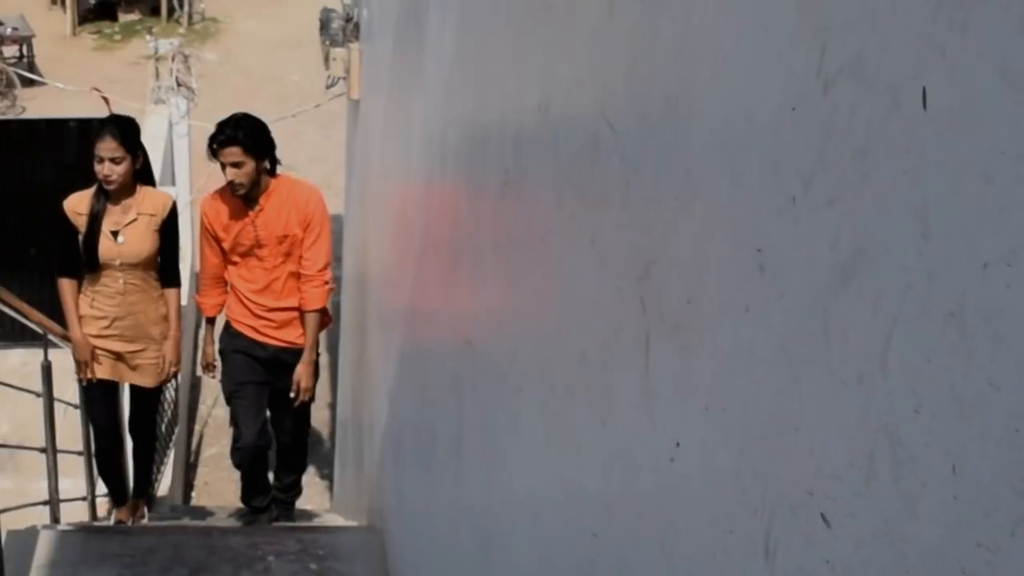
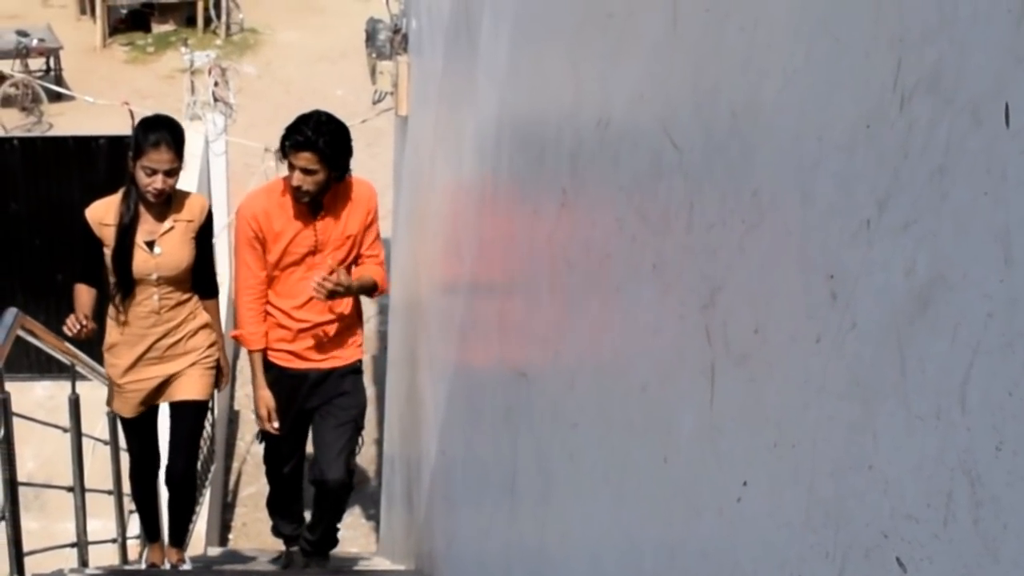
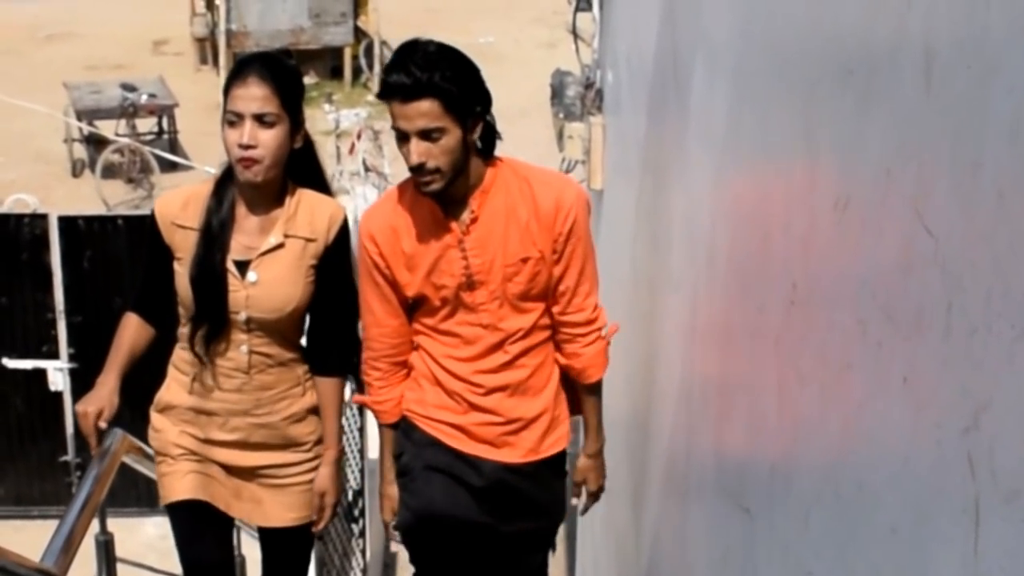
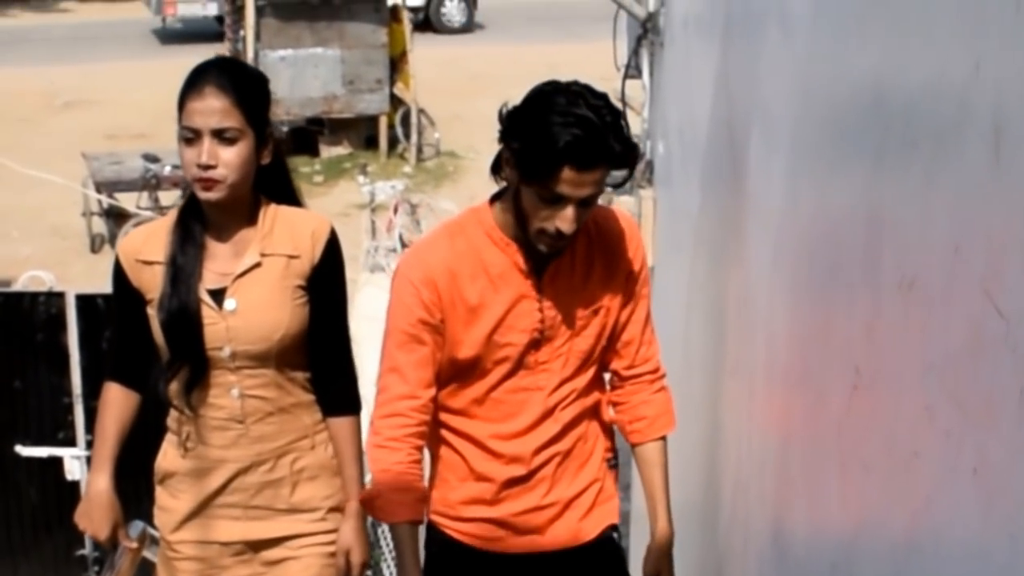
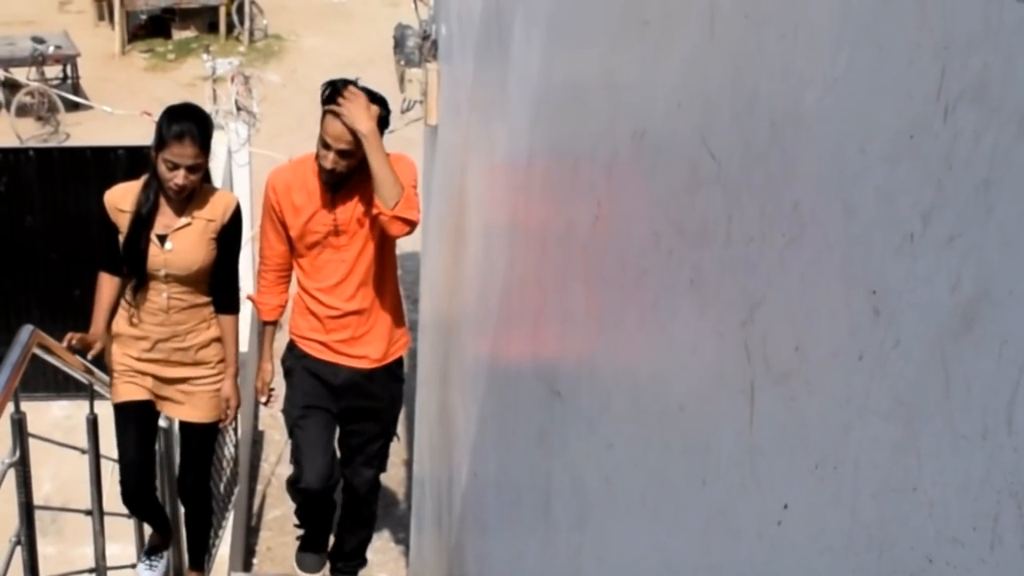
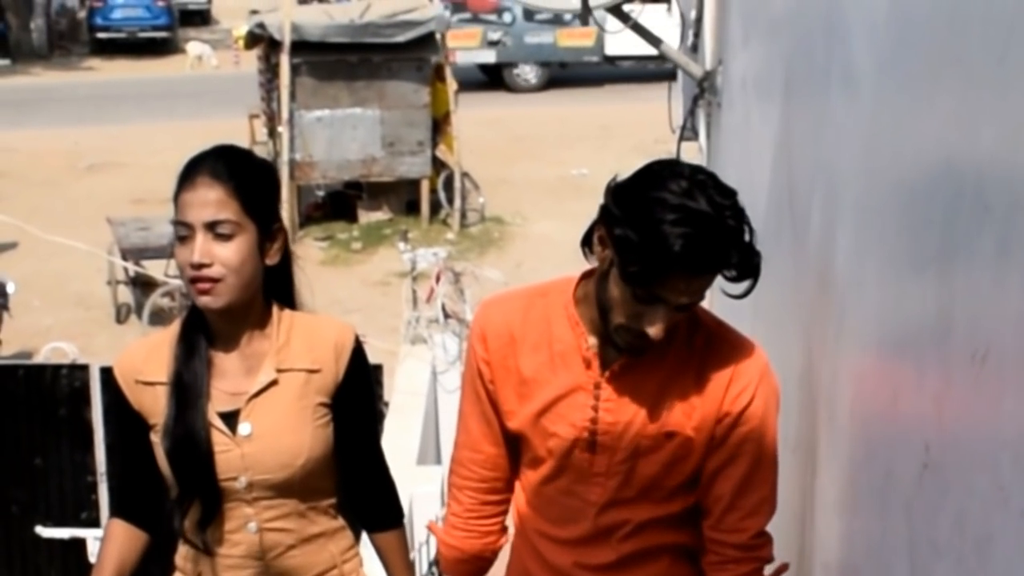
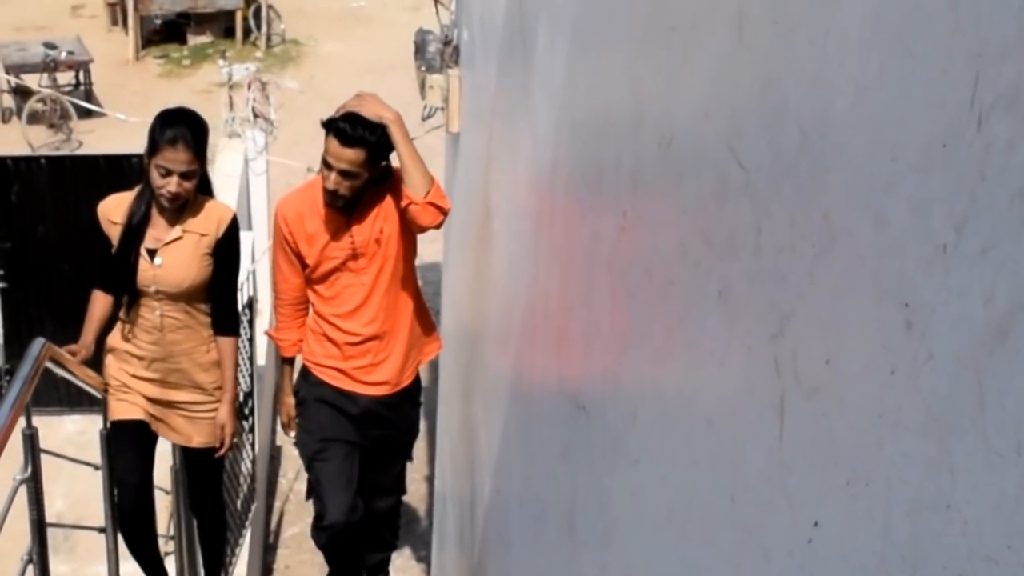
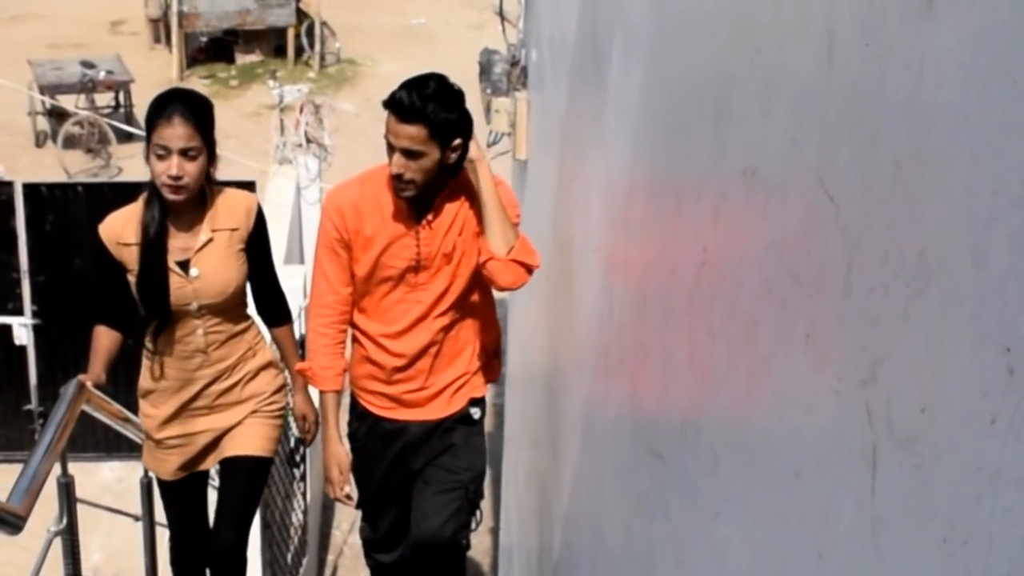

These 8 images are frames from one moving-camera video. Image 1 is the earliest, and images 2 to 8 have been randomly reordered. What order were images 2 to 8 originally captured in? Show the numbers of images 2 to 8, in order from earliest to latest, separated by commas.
2, 5, 7, 8, 3, 4, 6
